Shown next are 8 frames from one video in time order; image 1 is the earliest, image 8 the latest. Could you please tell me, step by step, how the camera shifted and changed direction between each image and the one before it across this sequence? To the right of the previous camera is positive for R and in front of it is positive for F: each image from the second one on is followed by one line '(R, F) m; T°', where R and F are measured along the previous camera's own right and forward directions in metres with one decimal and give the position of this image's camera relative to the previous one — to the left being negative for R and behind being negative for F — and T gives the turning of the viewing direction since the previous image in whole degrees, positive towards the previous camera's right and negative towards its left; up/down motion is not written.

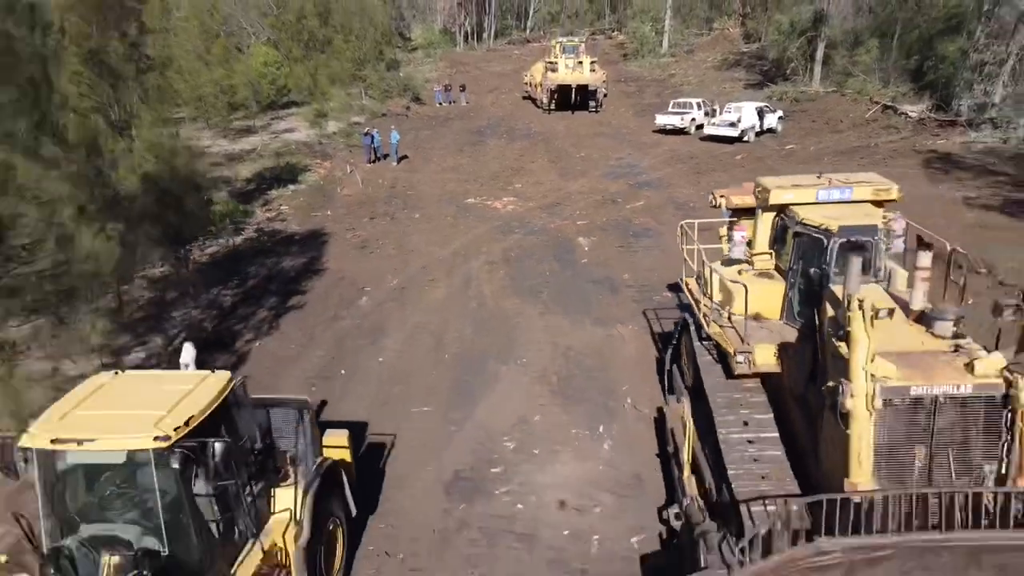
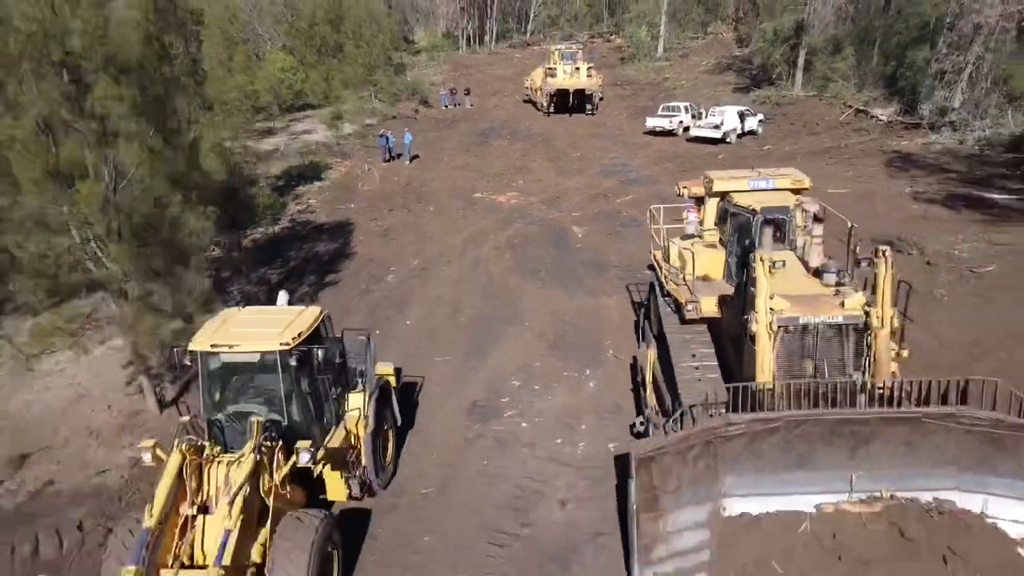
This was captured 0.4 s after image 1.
(0.0, -1.6) m; 0°
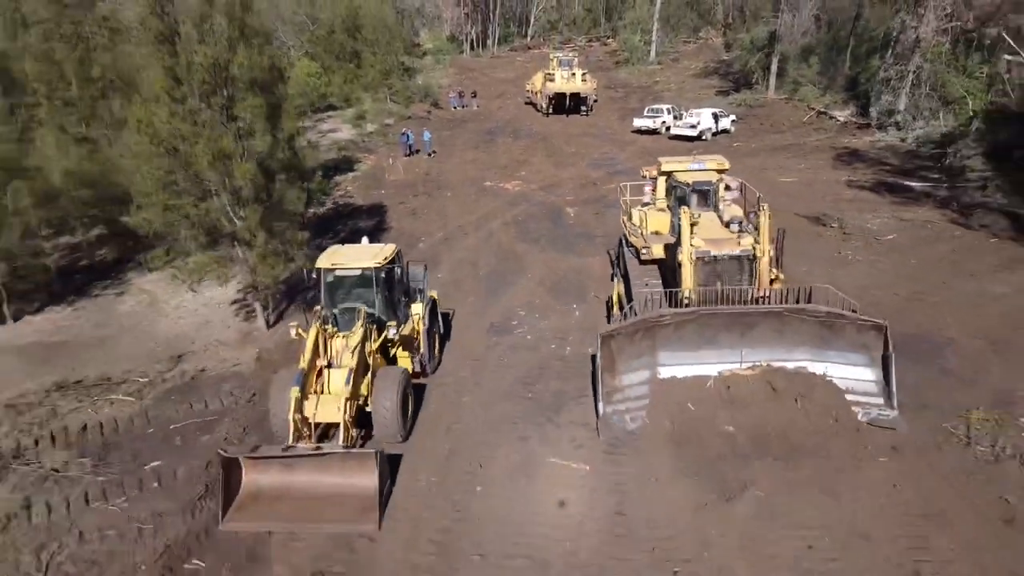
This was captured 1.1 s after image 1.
(-0.1, -2.9) m; 0°
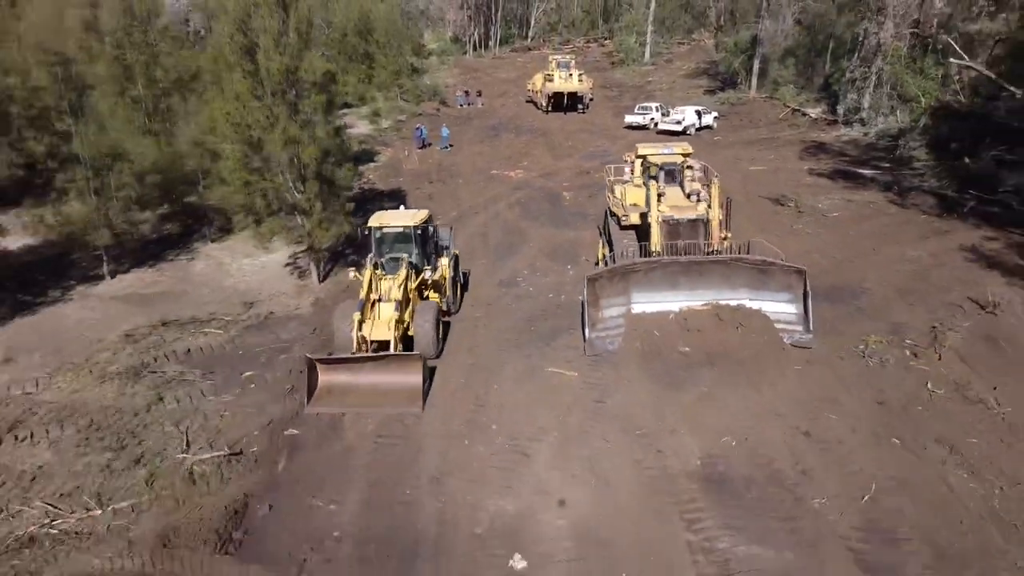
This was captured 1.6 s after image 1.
(-0.1, -2.4) m; 0°
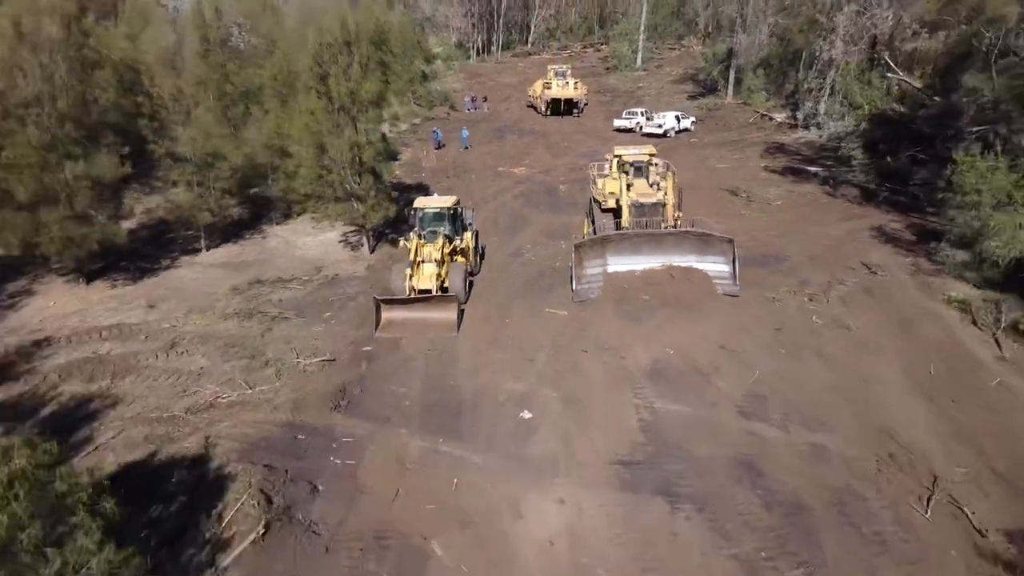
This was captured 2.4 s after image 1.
(-0.1, -3.7) m; 0°
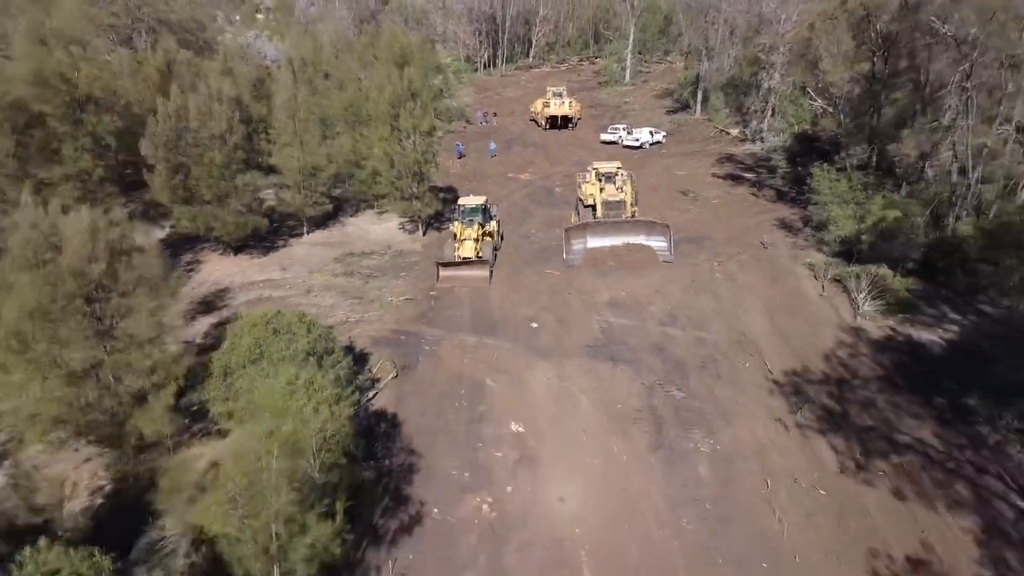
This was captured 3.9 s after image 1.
(-0.3, -7.0) m; 0°
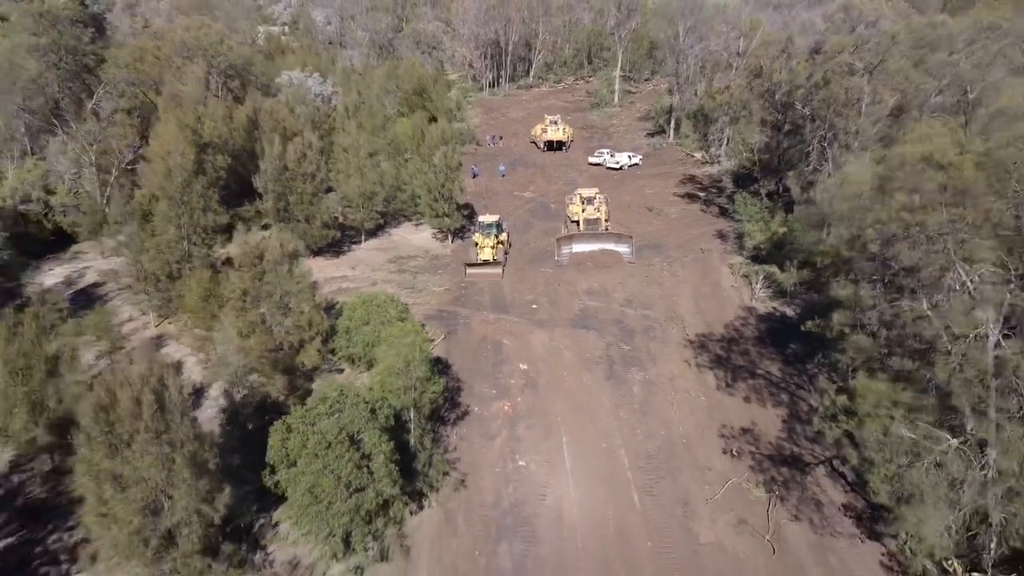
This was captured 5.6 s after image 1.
(-0.2, -7.9) m; 0°
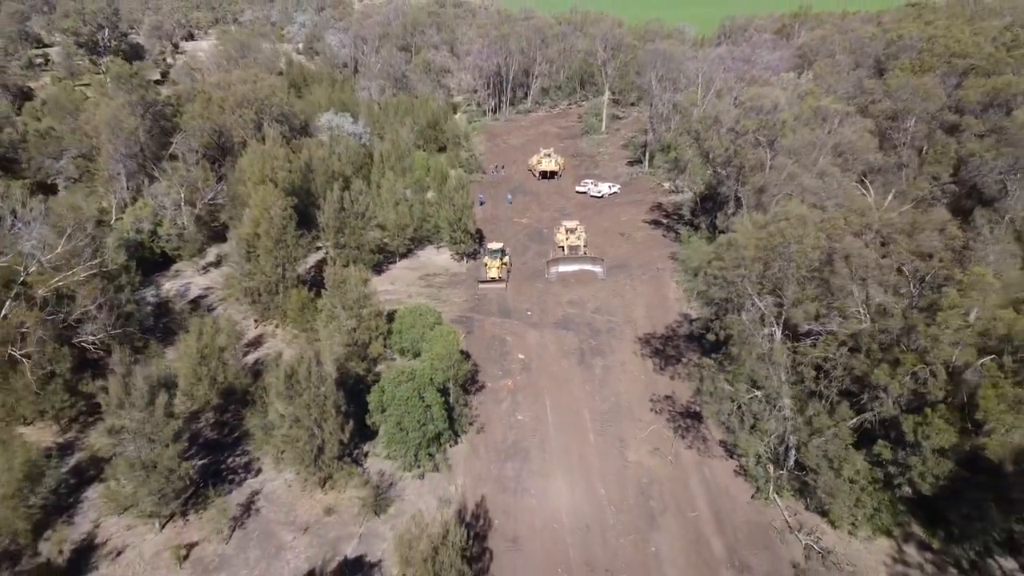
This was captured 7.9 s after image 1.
(0.0, -9.0) m; 0°
